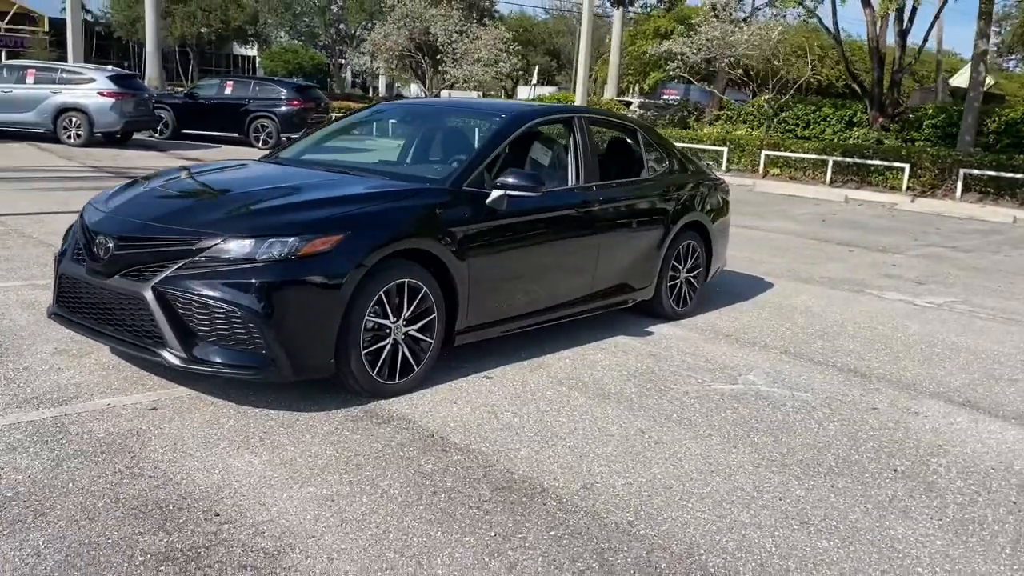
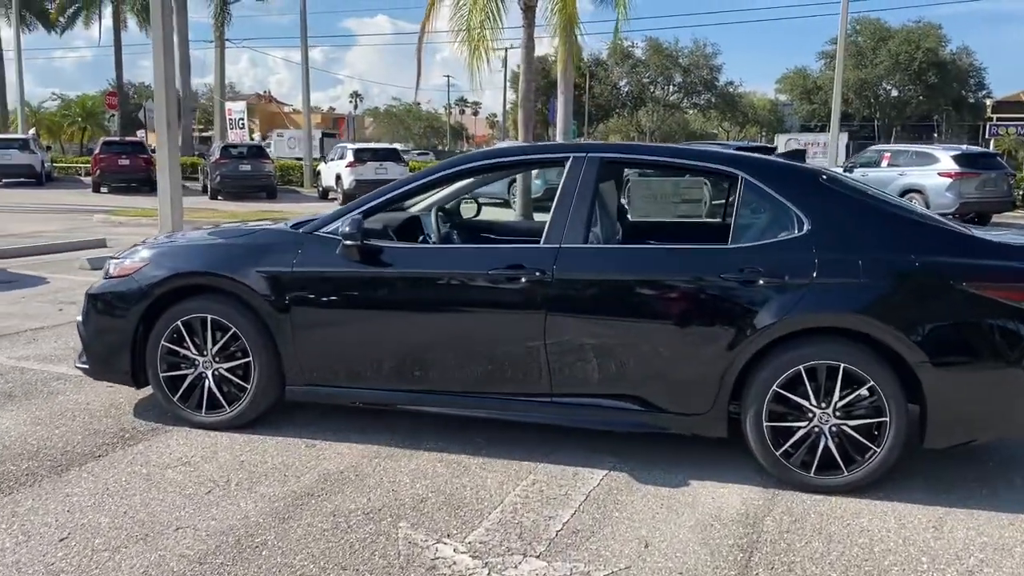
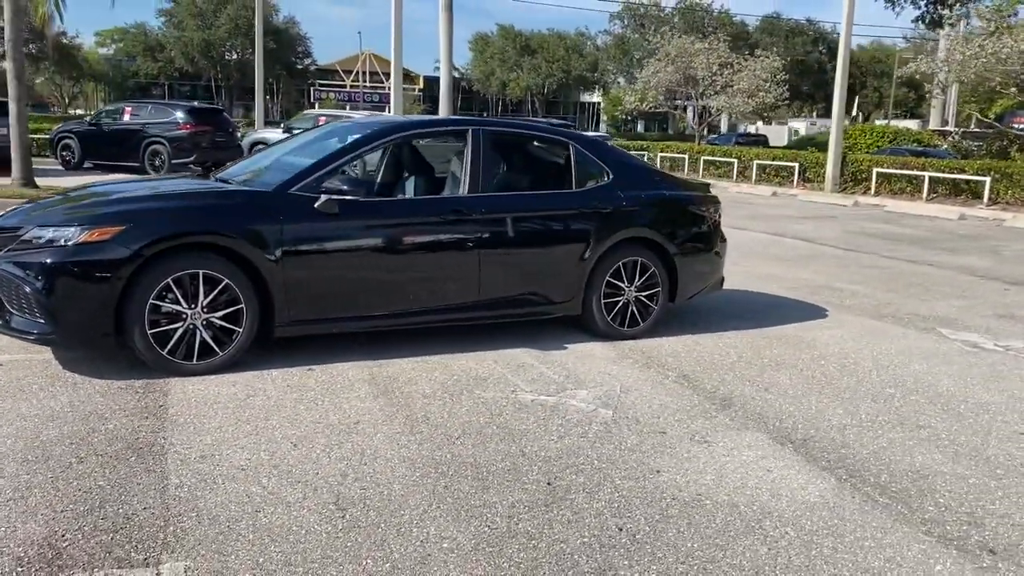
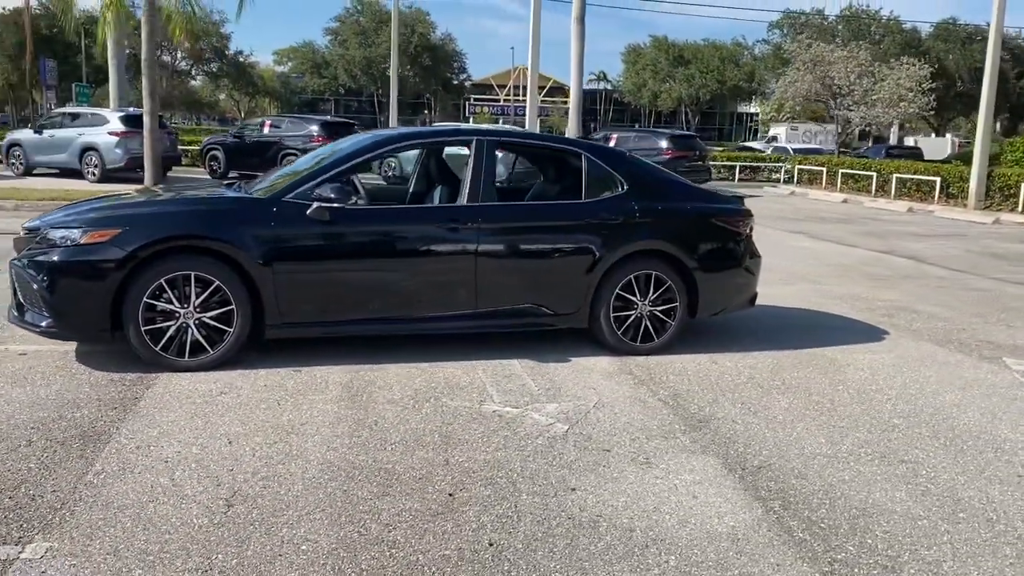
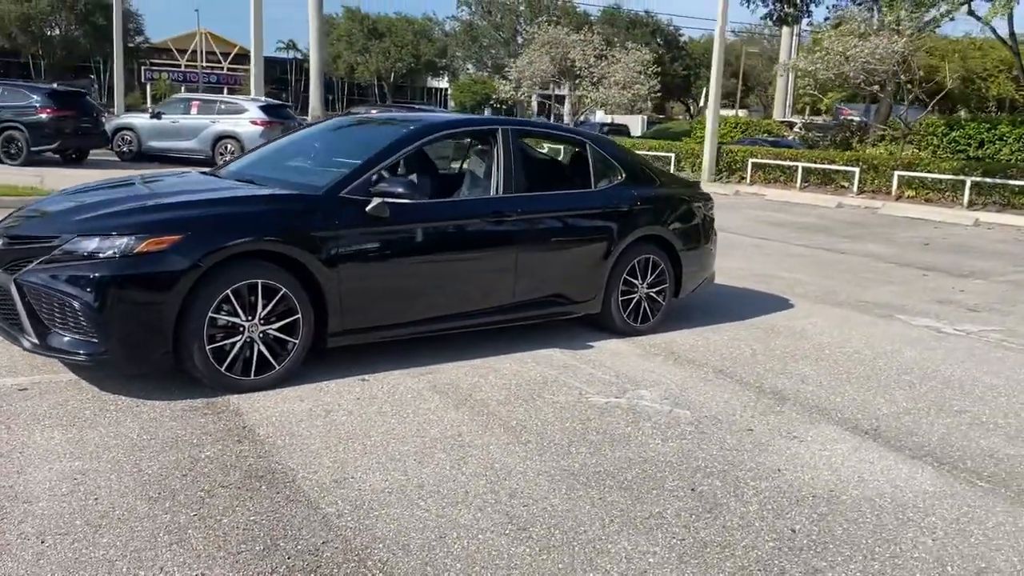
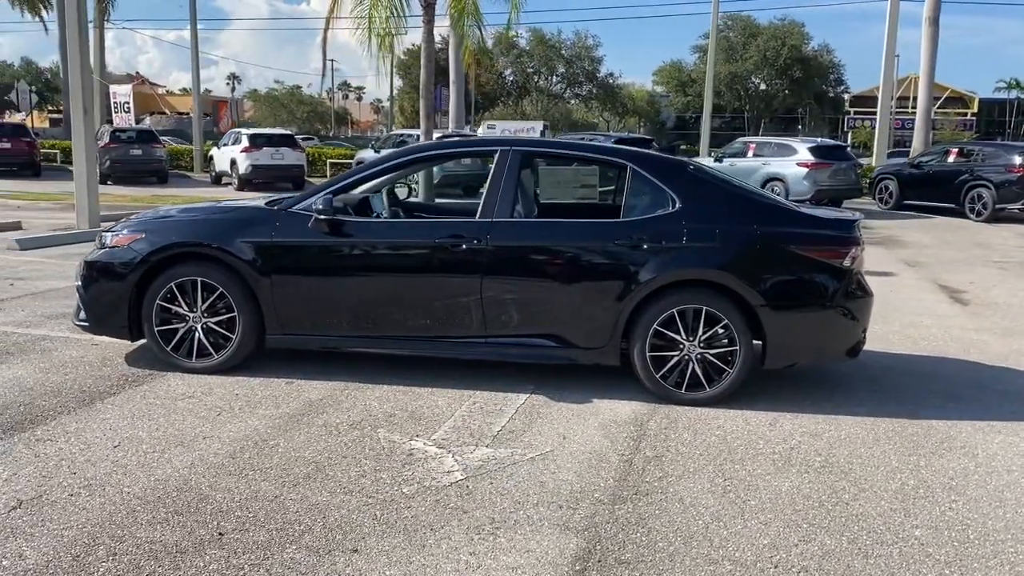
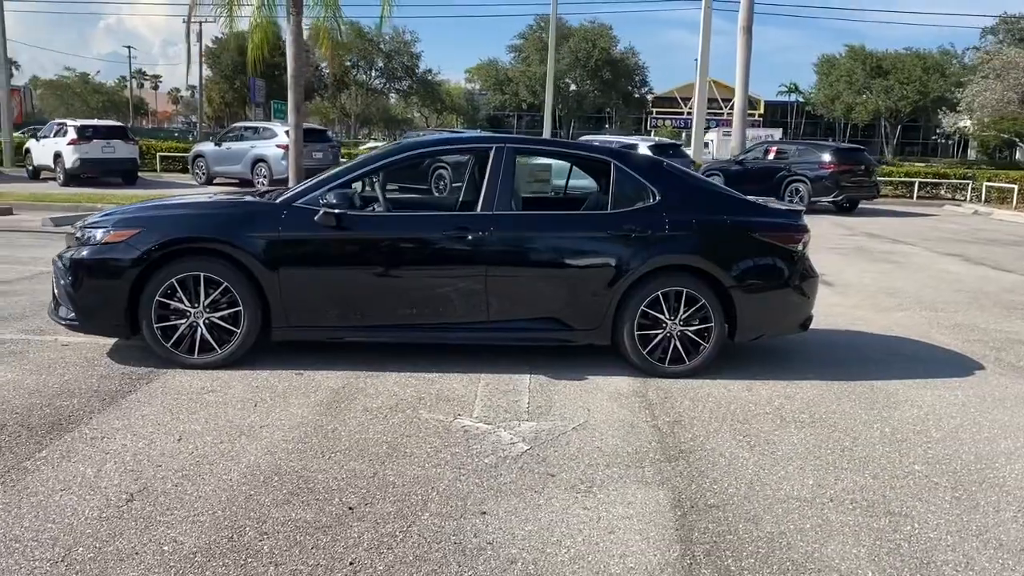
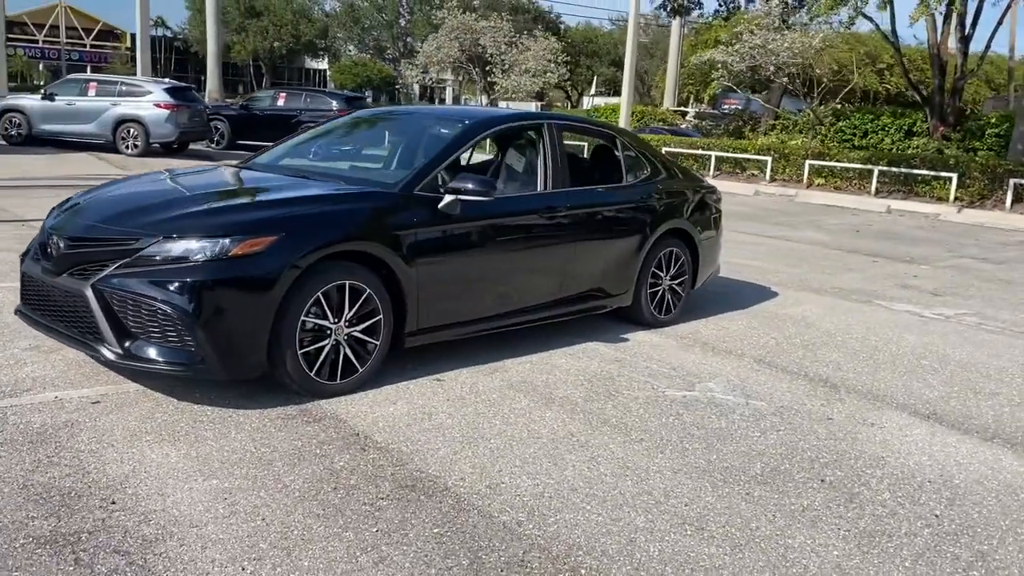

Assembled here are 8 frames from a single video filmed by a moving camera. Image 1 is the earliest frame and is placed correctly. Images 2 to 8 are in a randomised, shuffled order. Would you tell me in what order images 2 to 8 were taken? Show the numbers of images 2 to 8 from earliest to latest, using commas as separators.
8, 5, 3, 4, 7, 6, 2
